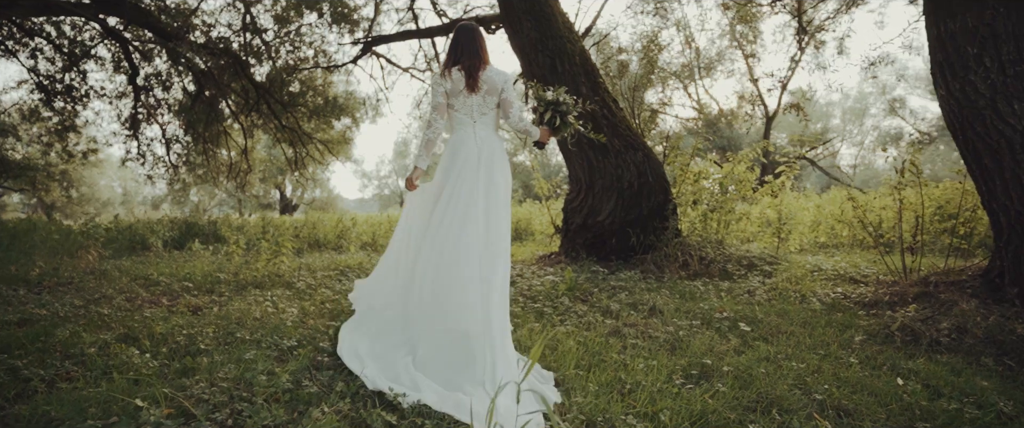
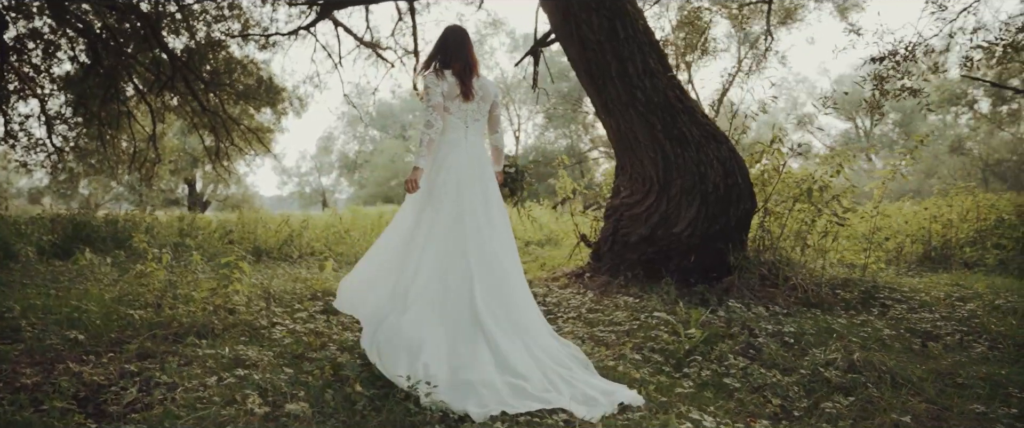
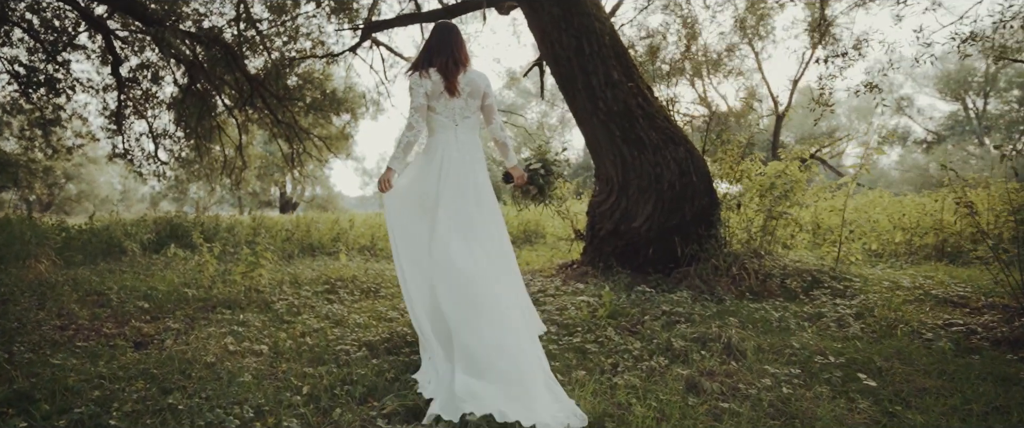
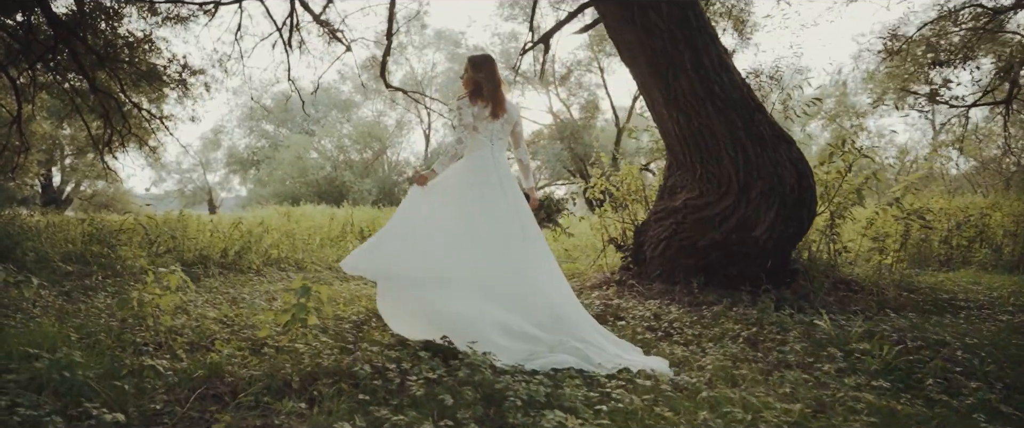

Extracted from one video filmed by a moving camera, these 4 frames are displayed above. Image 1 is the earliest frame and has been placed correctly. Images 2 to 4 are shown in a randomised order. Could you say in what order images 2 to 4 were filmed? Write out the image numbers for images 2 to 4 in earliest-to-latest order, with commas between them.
3, 2, 4
